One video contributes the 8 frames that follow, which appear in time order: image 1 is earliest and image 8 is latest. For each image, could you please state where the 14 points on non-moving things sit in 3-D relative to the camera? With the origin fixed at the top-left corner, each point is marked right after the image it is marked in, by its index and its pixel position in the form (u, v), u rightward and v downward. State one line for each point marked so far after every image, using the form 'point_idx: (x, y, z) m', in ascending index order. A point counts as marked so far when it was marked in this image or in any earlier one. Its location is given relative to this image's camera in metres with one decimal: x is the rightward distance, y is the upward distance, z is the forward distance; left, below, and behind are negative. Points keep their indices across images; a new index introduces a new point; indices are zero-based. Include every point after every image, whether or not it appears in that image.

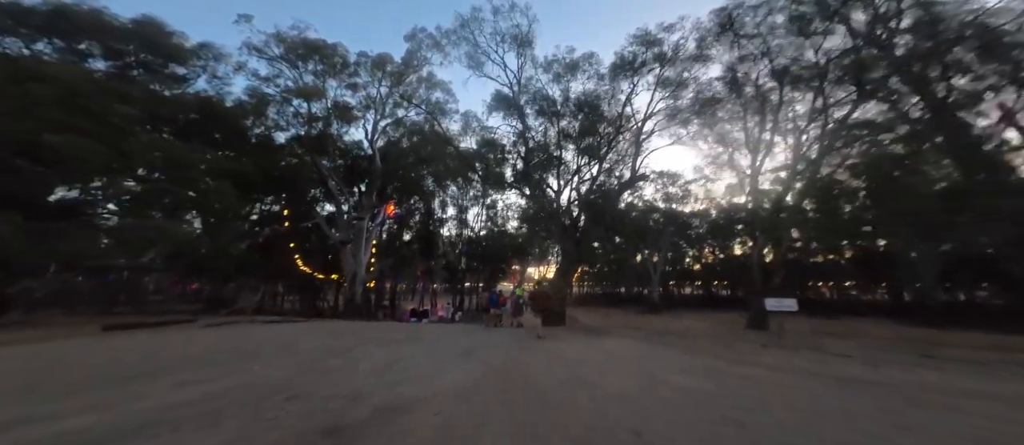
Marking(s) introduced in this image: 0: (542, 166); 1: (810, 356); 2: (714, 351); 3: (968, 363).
0: (+2.8, +3.5, +20.1) m
1: (+7.8, -3.5, +8.3) m
2: (+5.2, -3.5, +8.9) m
3: (+12.0, -3.8, +8.7) m
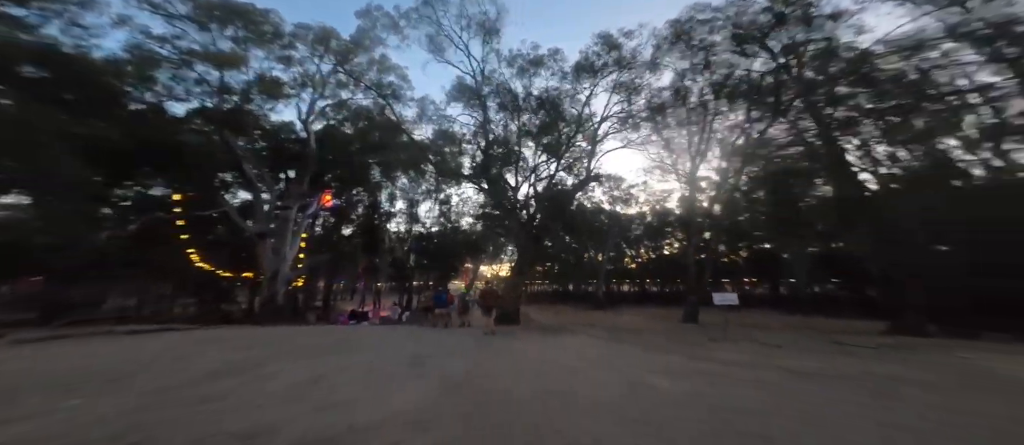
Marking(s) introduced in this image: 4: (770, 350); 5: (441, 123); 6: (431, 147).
0: (0.0, +3.6, +20.0) m
1: (+6.8, -3.6, +9.4) m
2: (+4.1, -3.5, +9.4) m
3: (+10.9, -4.0, +10.5) m
4: (+7.9, -3.8, +10.2) m
5: (-3.9, +5.7, +21.3) m
6: (-4.6, +4.4, +20.5) m
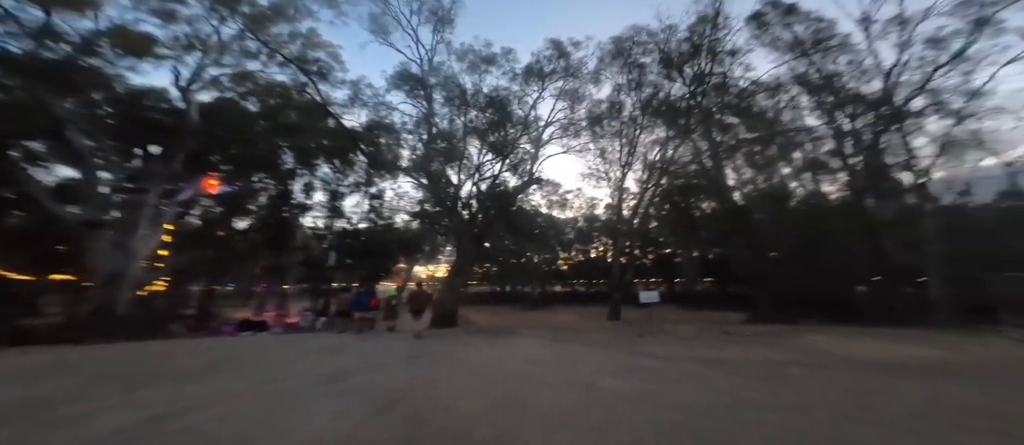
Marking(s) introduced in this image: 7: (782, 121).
0: (-3.8, +3.6, +19.3) m
1: (+5.1, -3.8, +10.6) m
2: (+2.6, -3.6, +10.0) m
3: (+8.8, -4.3, +12.7) m
4: (+6.0, -4.0, +11.6) m
5: (-7.7, +5.8, +19.7) m
6: (-8.3, +4.5, +18.8) m
7: (+15.6, +5.8, +20.1) m
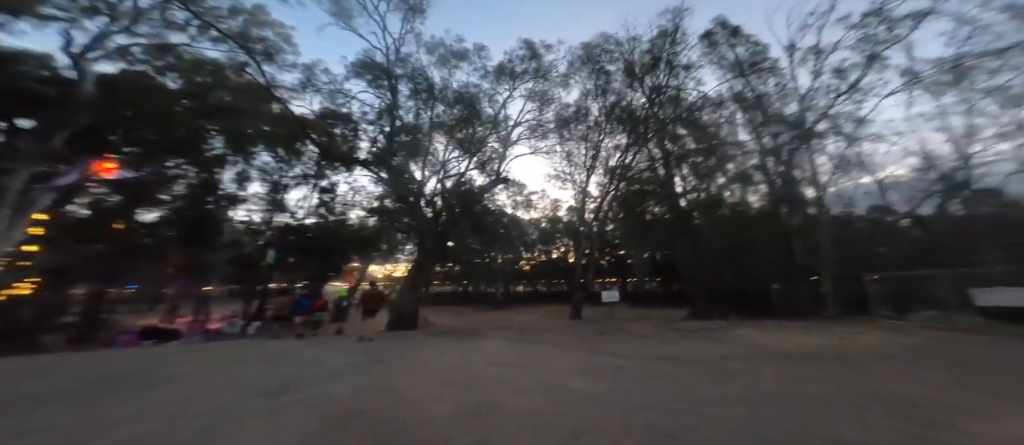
0: (-5.8, +3.8, +18.6) m
1: (+4.0, -3.9, +11.1) m
2: (+1.6, -3.7, +10.2) m
3: (+7.4, -4.5, +13.6) m
4: (+4.8, -4.1, +12.3) m
5: (-9.7, +6.0, +18.5) m
6: (-10.1, +4.8, +17.5) m
7: (+13.4, +5.6, +21.9) m
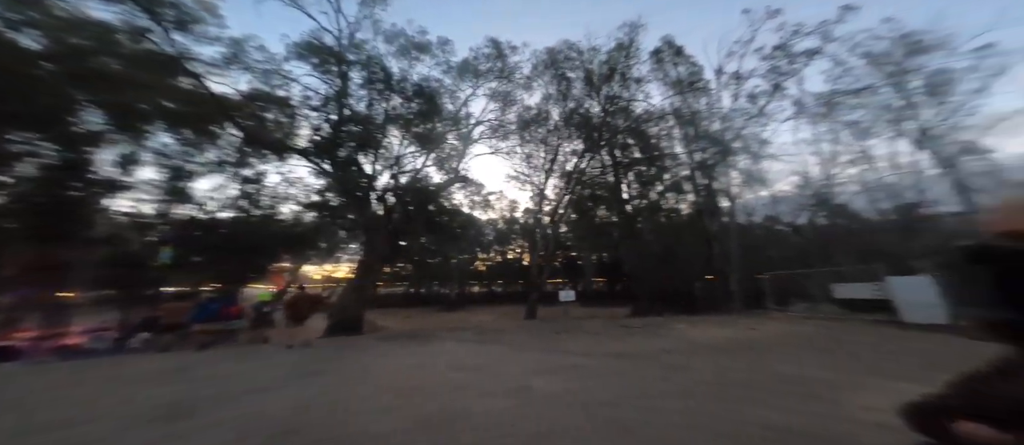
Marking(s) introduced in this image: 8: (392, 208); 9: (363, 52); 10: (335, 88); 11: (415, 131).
0: (-8.0, +4.0, +17.5) m
1: (+2.6, -4.0, +11.6) m
2: (+0.3, -3.7, +10.3) m
3: (+5.5, -4.7, +14.5) m
4: (+3.2, -4.3, +12.8) m
5: (-11.8, +6.3, +16.8) m
6: (-12.1, +5.1, +15.8) m
7: (+10.5, +5.2, +23.6) m
8: (-6.9, +0.9, +19.2) m
9: (-7.8, +8.9, +17.9) m
10: (-9.0, +6.8, +17.3) m
11: (-5.2, +5.0, +18.6) m
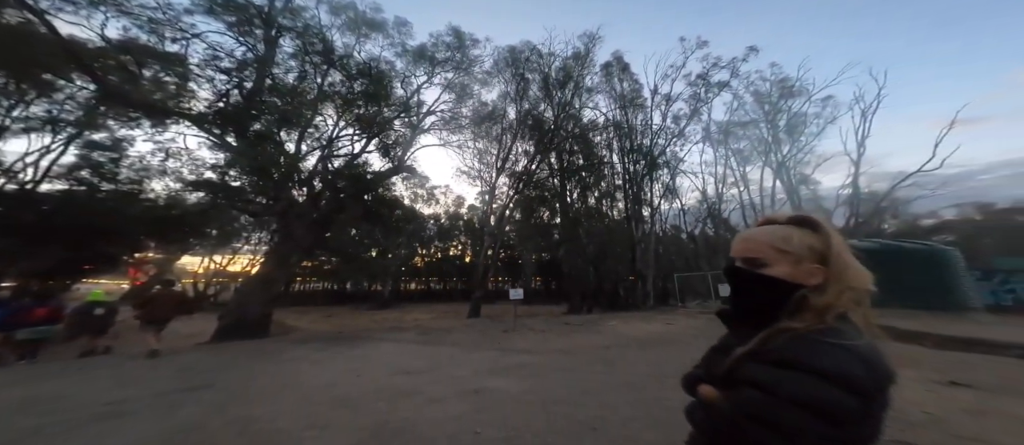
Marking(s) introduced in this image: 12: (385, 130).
0: (-10.5, +4.6, +15.5) m
1: (+0.7, -4.0, +11.9) m
2: (-1.3, -3.6, +10.1) m
3: (+2.9, -4.8, +15.4) m
4: (+0.9, -4.3, +13.2) m
5: (-14.0, +7.1, +14.1) m
6: (-14.1, +5.9, +13.0) m
7: (+6.4, +5.0, +25.2) m
8: (-9.9, +1.5, +17.4) m
9: (-10.1, +9.5, +15.9) m
10: (-11.3, +7.5, +15.1) m
11: (-7.9, +5.5, +17.1) m
12: (-6.5, +5.0, +18.5) m
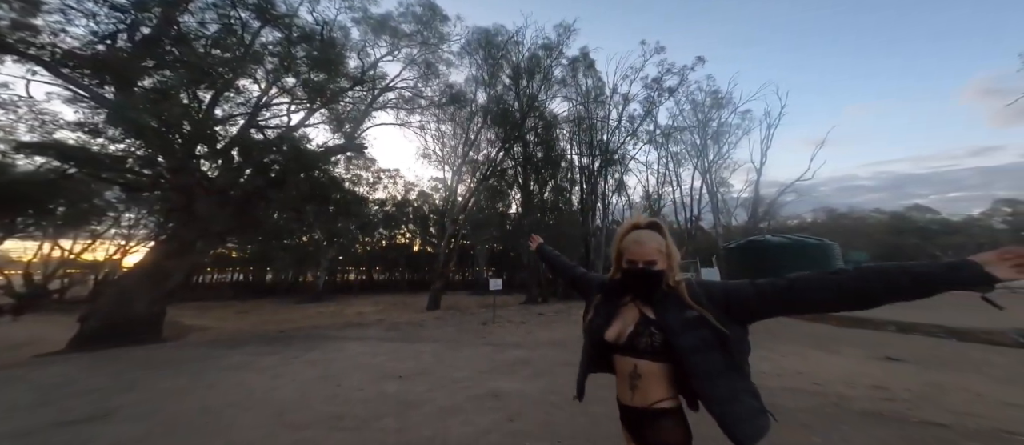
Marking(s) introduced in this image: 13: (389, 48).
0: (-12.1, +5.3, +12.8) m
1: (-0.7, -3.7, +11.7) m
2: (-2.3, -3.3, +9.6) m
3: (+0.7, -4.4, +15.6) m
4: (-0.7, -3.9, +13.1) m
5: (-15.1, +7.9, +10.6) m
6: (-15.0, +6.6, +9.5) m
7: (+2.5, +5.6, +25.7) m
8: (-12.0, +2.3, +14.8) m
9: (-11.6, +10.3, +13.1) m
10: (-12.6, +8.2, +12.2) m
11: (-9.9, +6.2, +14.8) m
12: (-8.8, +5.8, +16.4) m
13: (-7.2, +8.6, +16.6) m
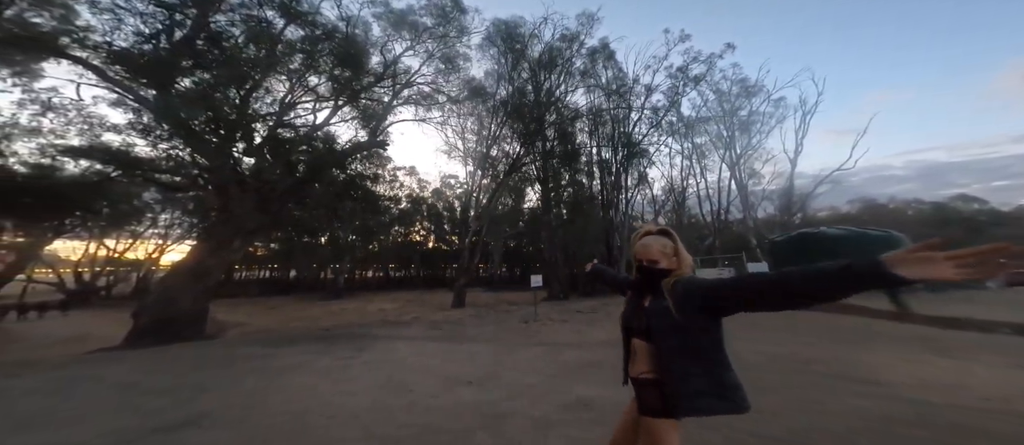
0: (-11.0, +5.4, +13.0) m
1: (+0.4, -3.5, +11.5) m
2: (-1.2, -3.2, +9.4) m
3: (+2.1, -4.2, +15.3) m
4: (+0.5, -3.7, +12.8) m
5: (-14.1, +7.9, +10.9) m
6: (-14.1, +6.6, +9.8) m
7: (+4.2, +6.0, +25.2) m
8: (-10.8, +2.3, +15.0) m
9: (-10.5, +10.3, +13.2) m
10: (-11.6, +8.3, +12.3) m
11: (-8.7, +6.3, +14.9) m
12: (-7.5, +5.9, +16.5) m
13: (-5.9, +8.7, +16.5) m
